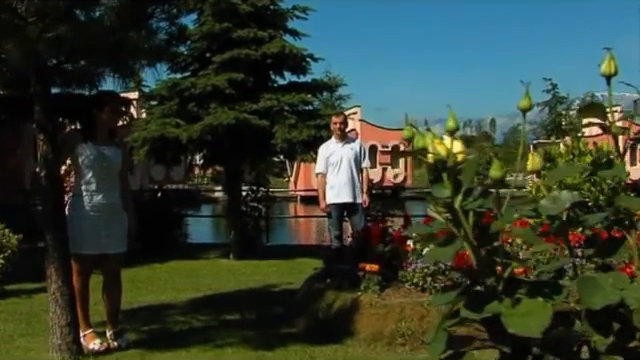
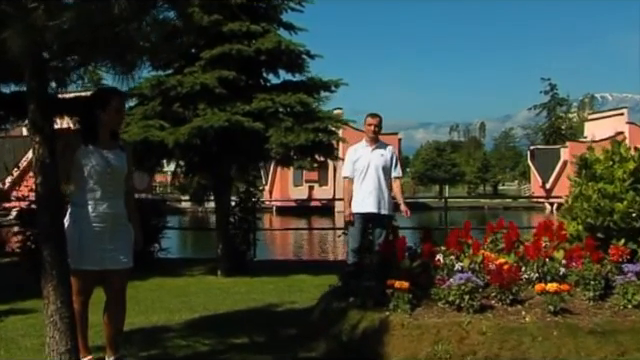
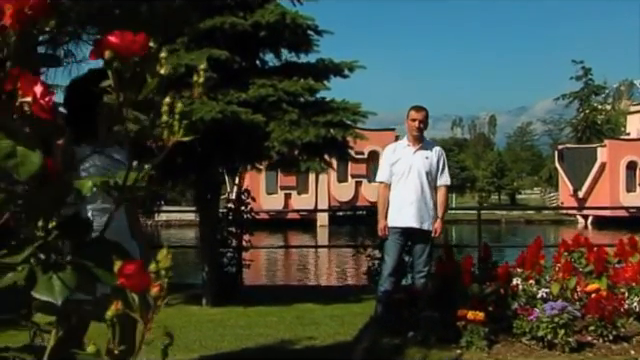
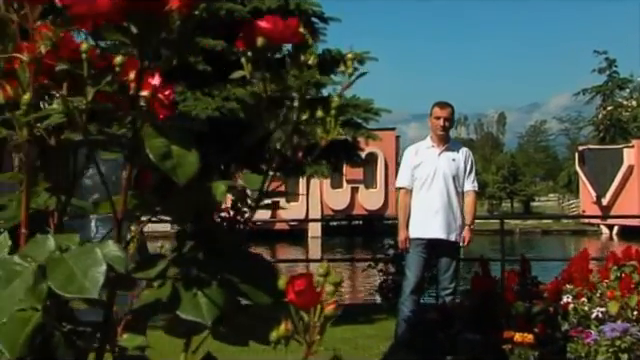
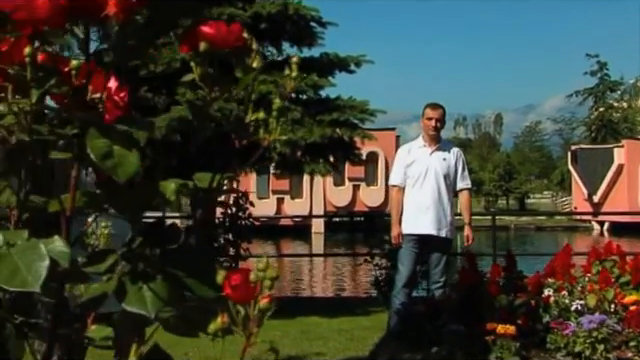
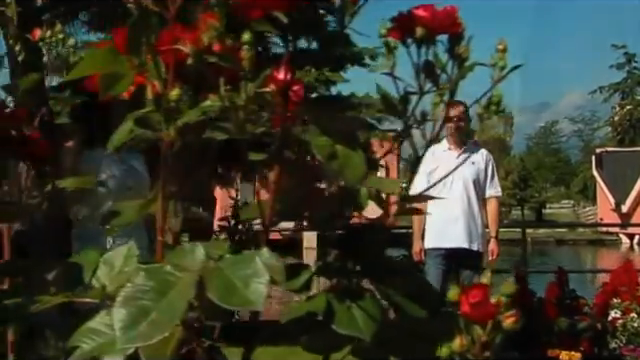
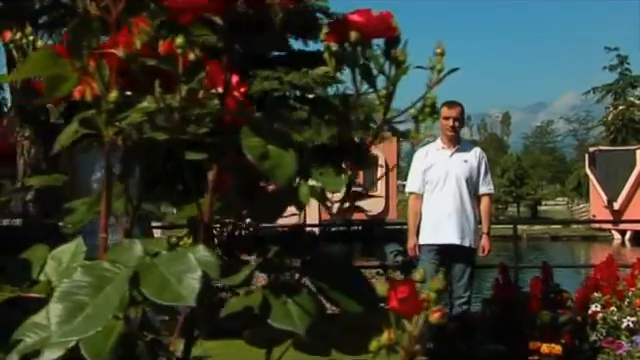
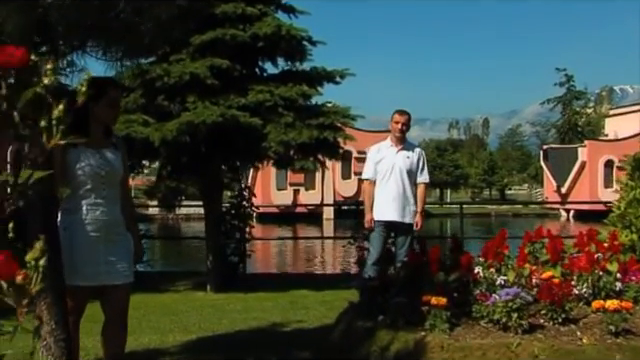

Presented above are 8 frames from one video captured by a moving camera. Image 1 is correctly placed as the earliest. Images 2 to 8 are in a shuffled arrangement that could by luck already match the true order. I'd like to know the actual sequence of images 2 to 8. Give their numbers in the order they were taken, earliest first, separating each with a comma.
2, 8, 3, 5, 4, 7, 6
